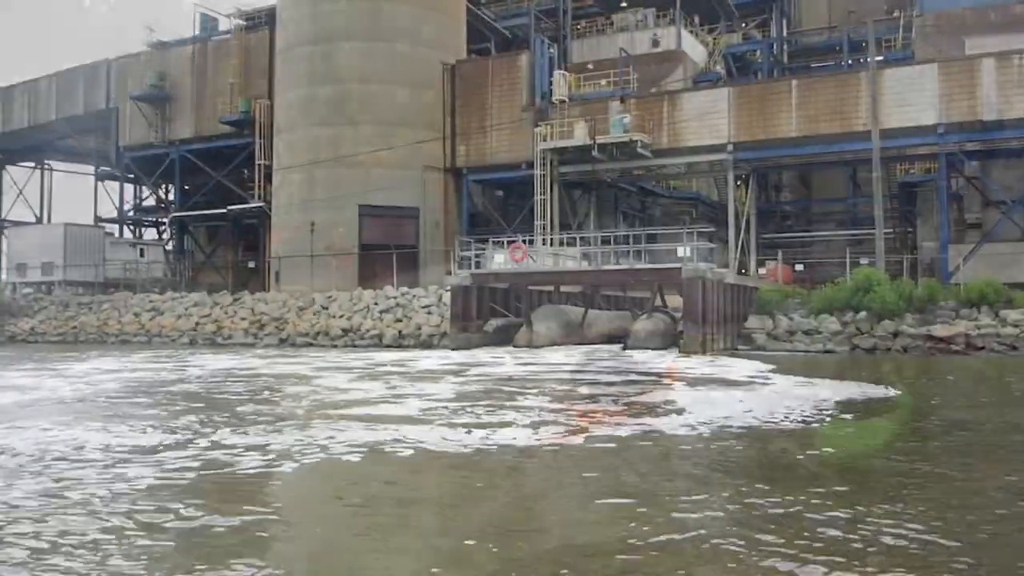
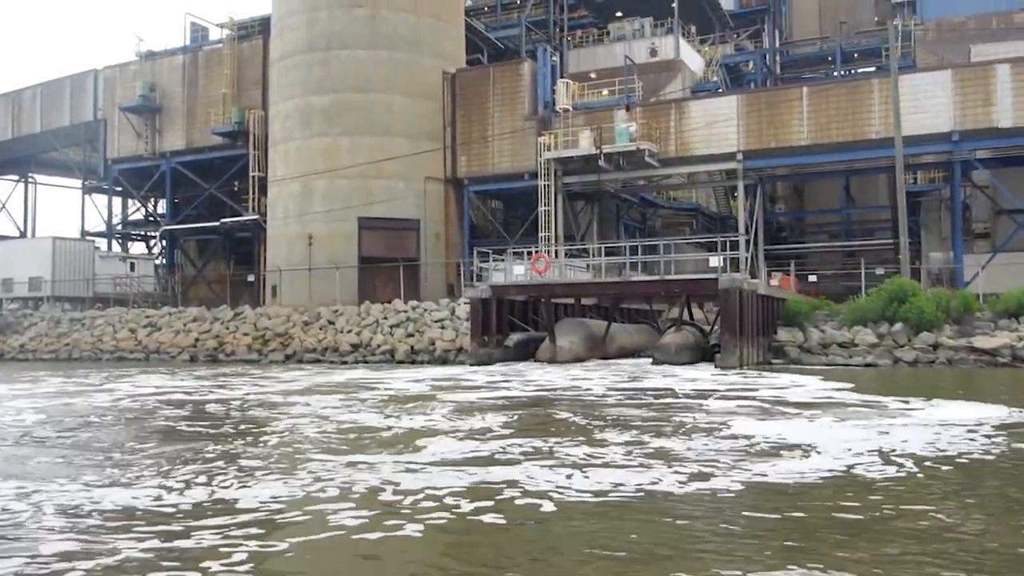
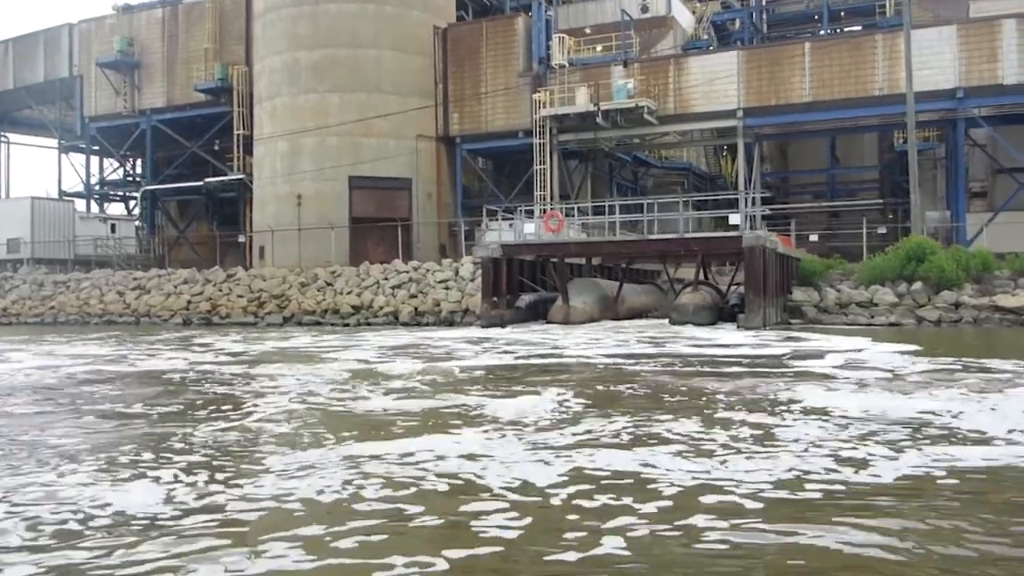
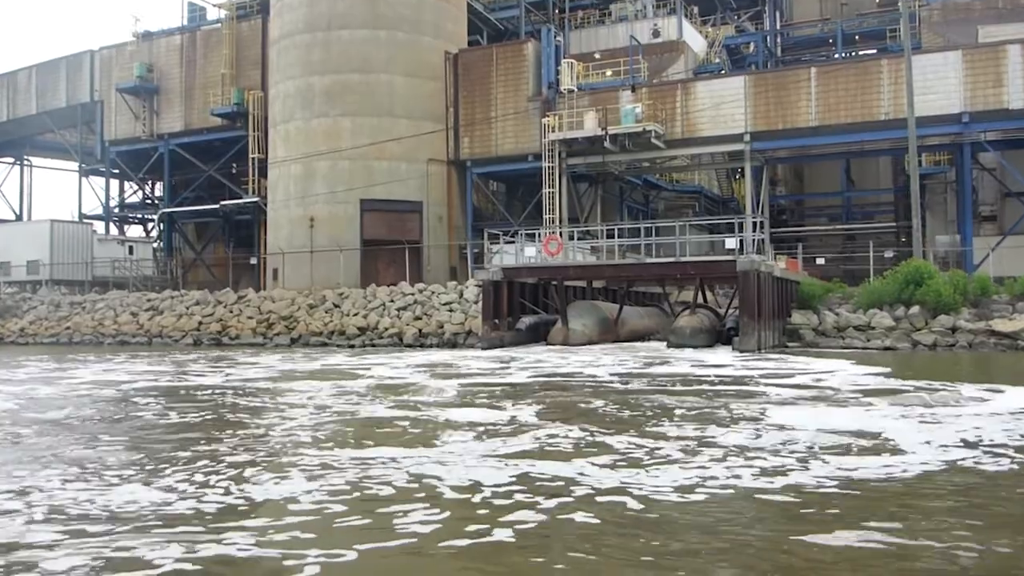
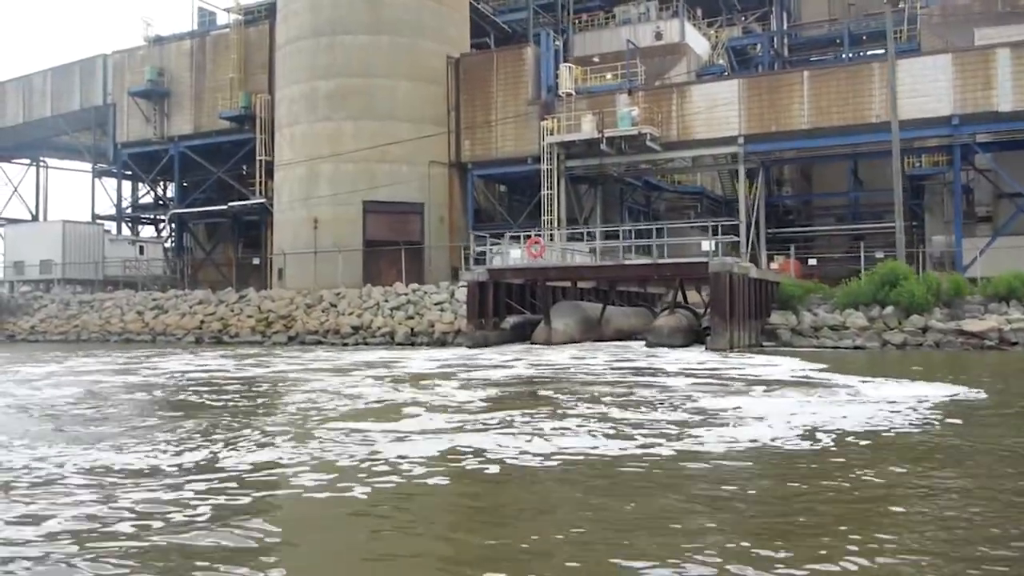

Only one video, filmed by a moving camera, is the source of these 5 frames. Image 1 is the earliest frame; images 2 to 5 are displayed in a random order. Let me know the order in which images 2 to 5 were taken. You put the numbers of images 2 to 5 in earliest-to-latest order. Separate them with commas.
5, 2, 4, 3
